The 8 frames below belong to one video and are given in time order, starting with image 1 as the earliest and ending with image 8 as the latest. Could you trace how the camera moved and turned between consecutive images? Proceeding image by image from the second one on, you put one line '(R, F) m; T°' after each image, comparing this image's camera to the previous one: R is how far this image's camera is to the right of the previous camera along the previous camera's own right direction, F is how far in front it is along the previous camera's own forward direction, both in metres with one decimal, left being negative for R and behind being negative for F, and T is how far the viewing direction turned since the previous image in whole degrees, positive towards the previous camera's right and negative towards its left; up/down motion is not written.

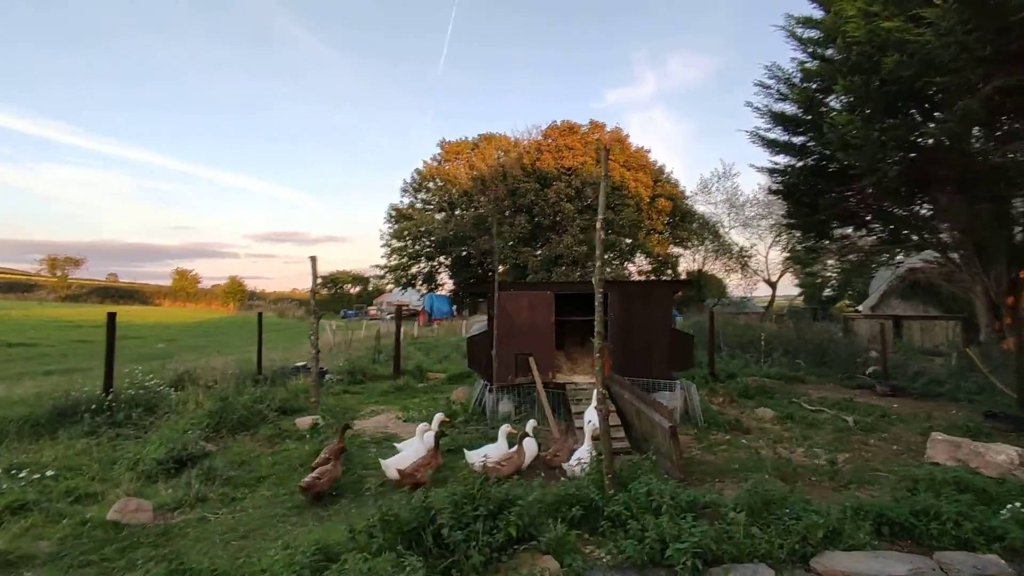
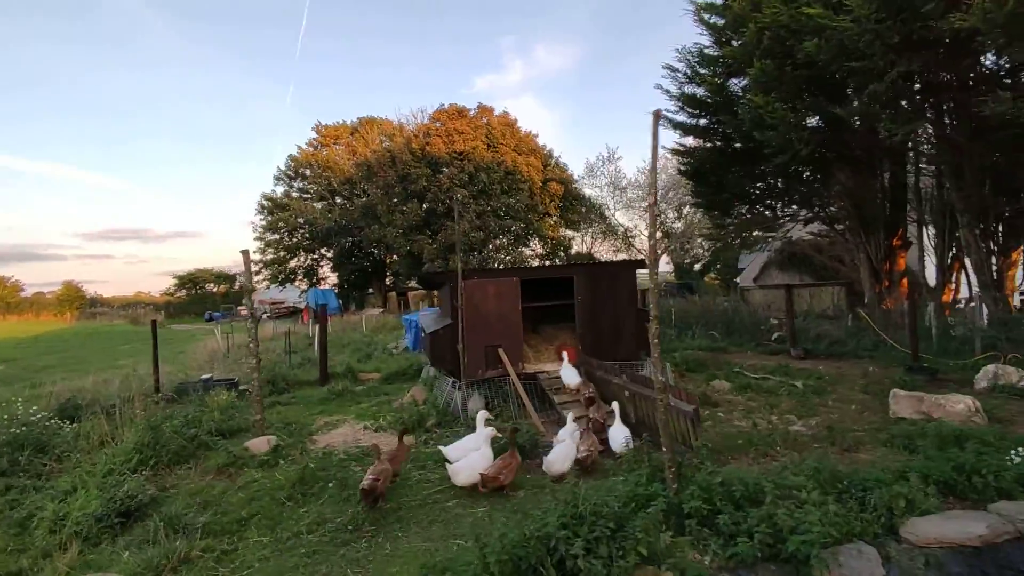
(-1.2, +0.7) m; +12°
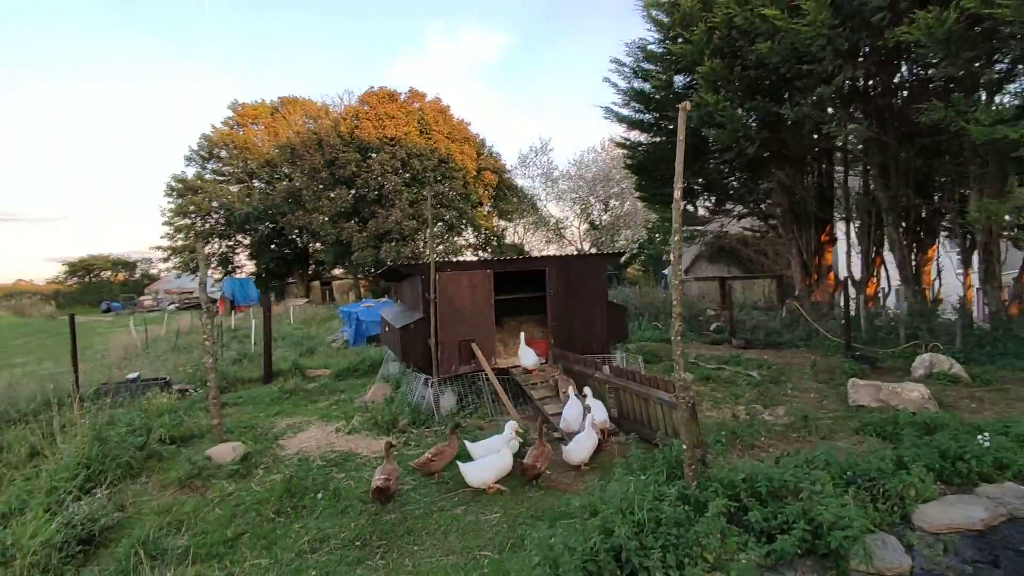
(-0.7, +0.3) m; +8°
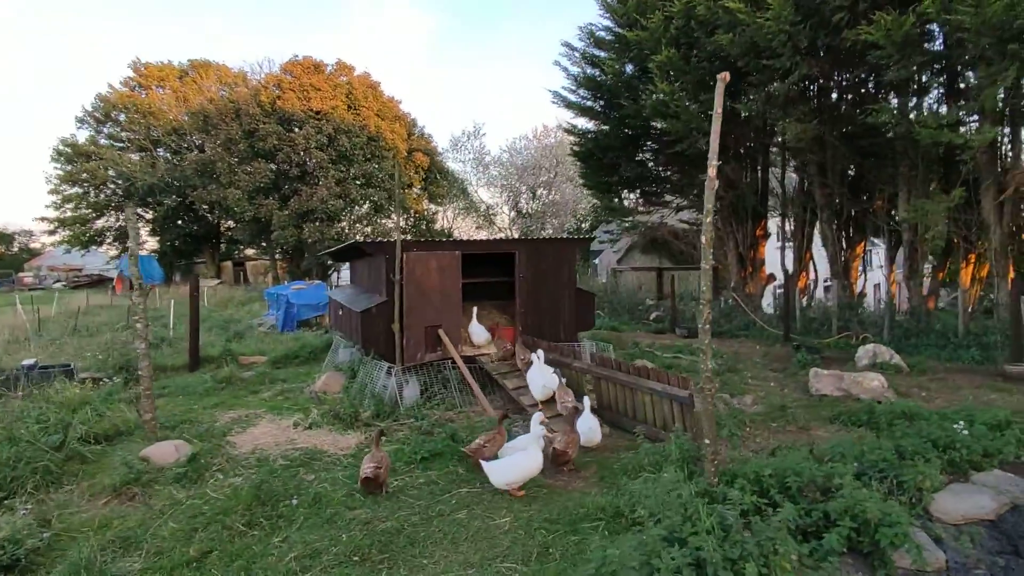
(-0.7, +0.5) m; +8°
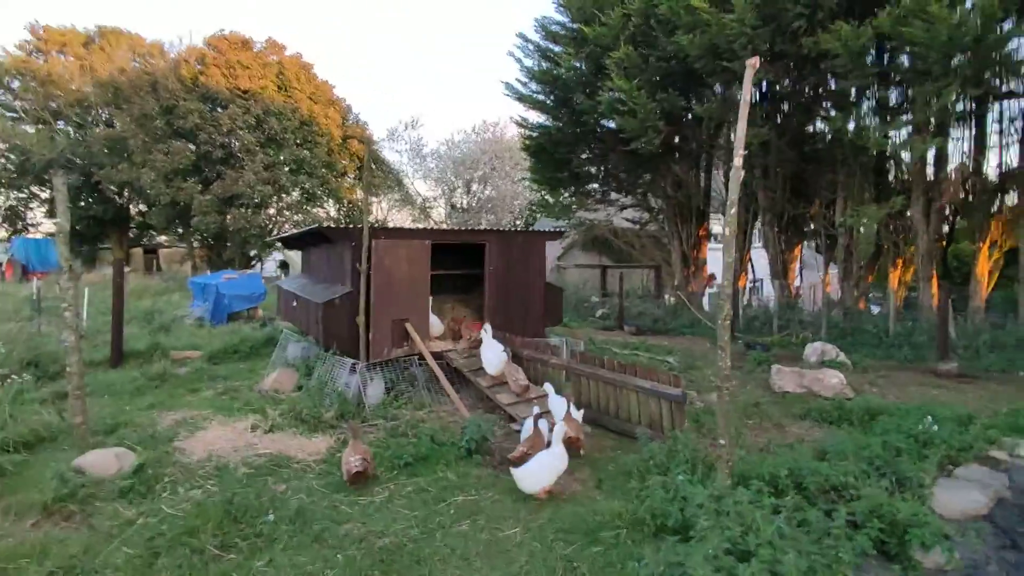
(-0.5, +0.4) m; +7°
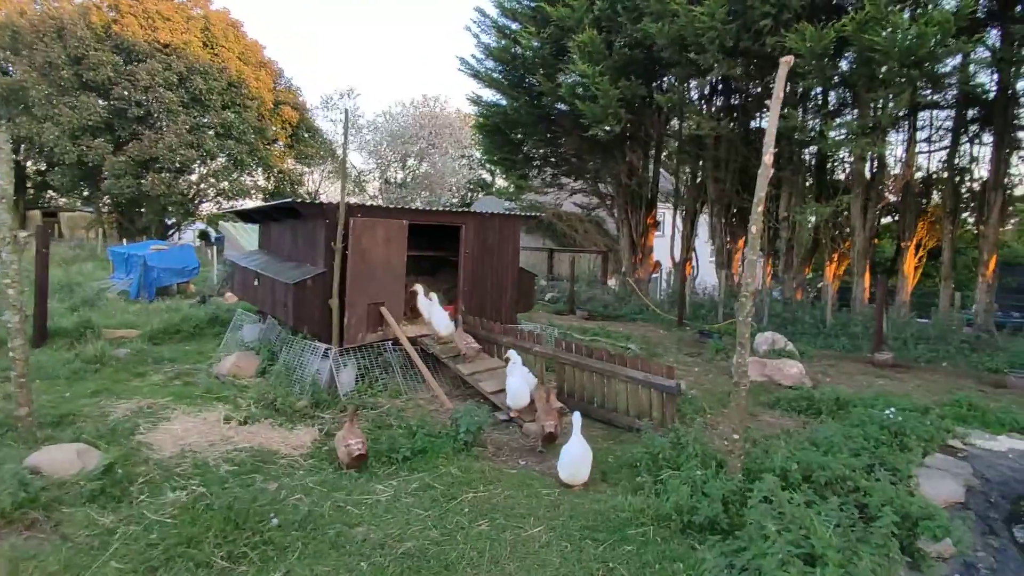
(-0.6, +0.2) m; +7°
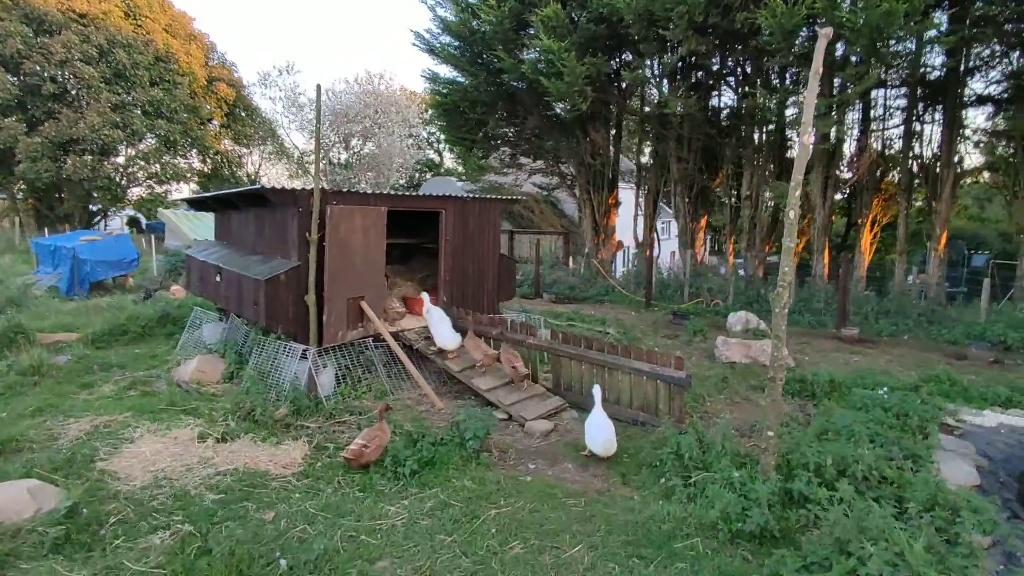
(-0.5, +0.4) m; +5°
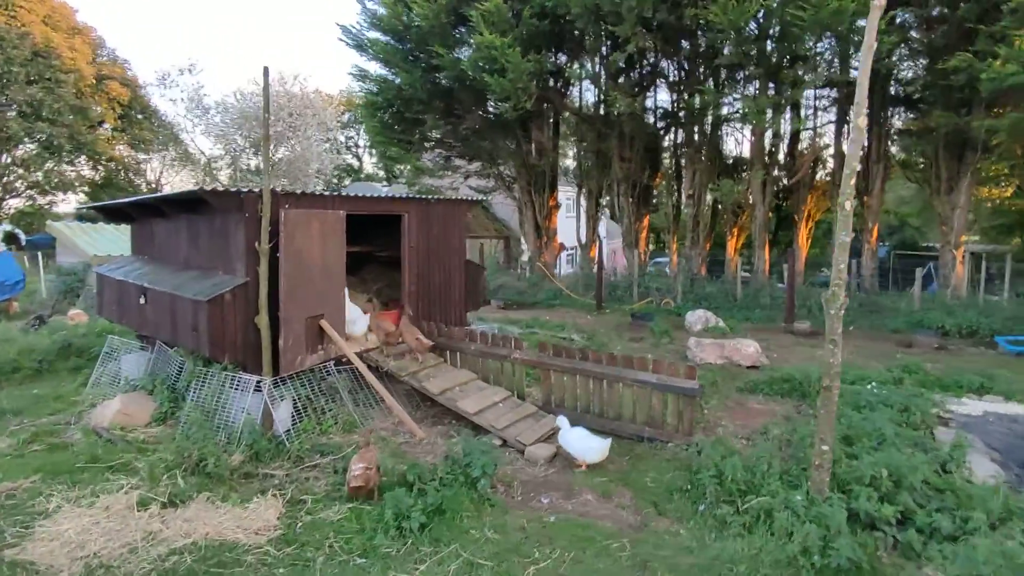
(-0.6, +0.6) m; +8°
